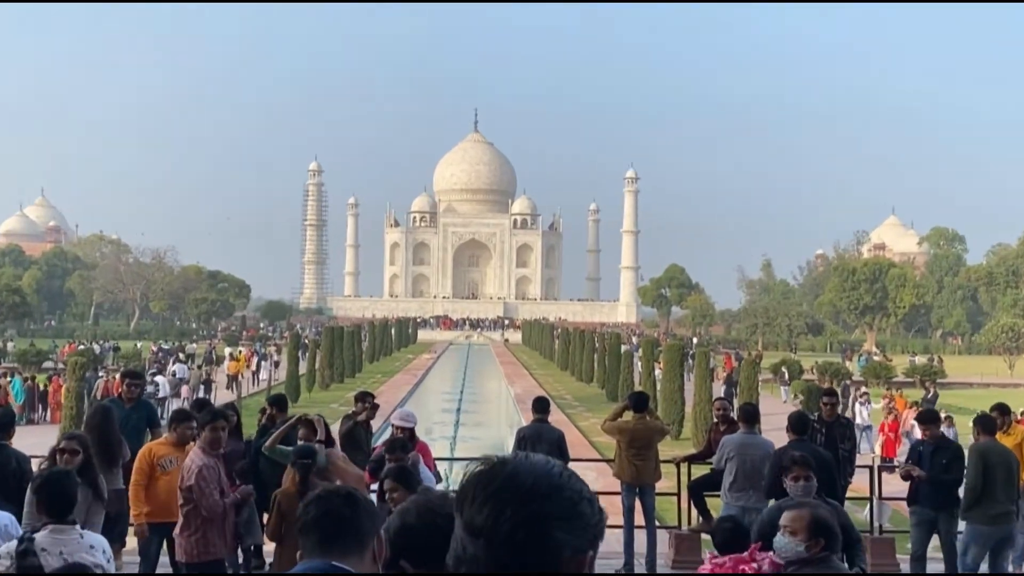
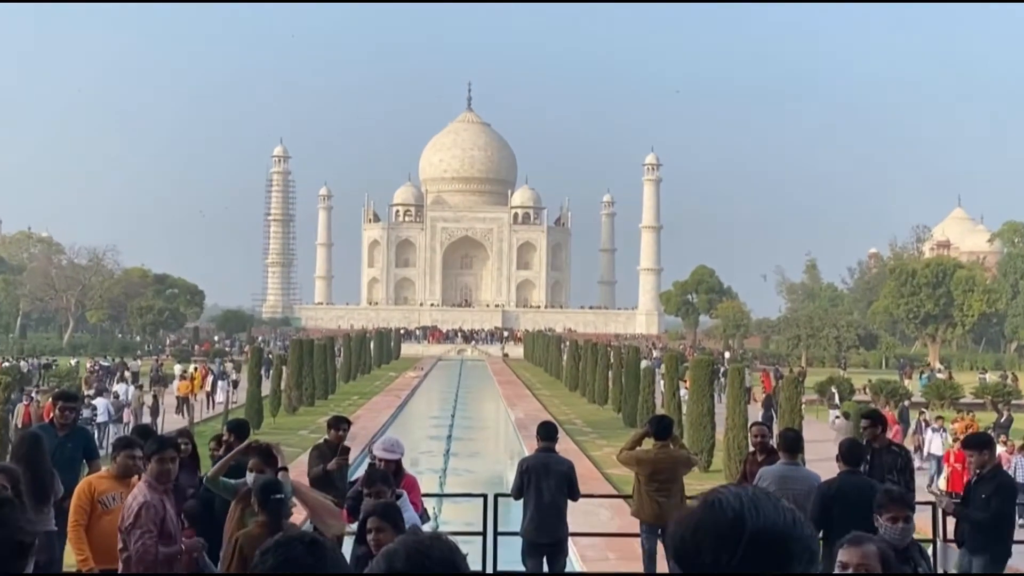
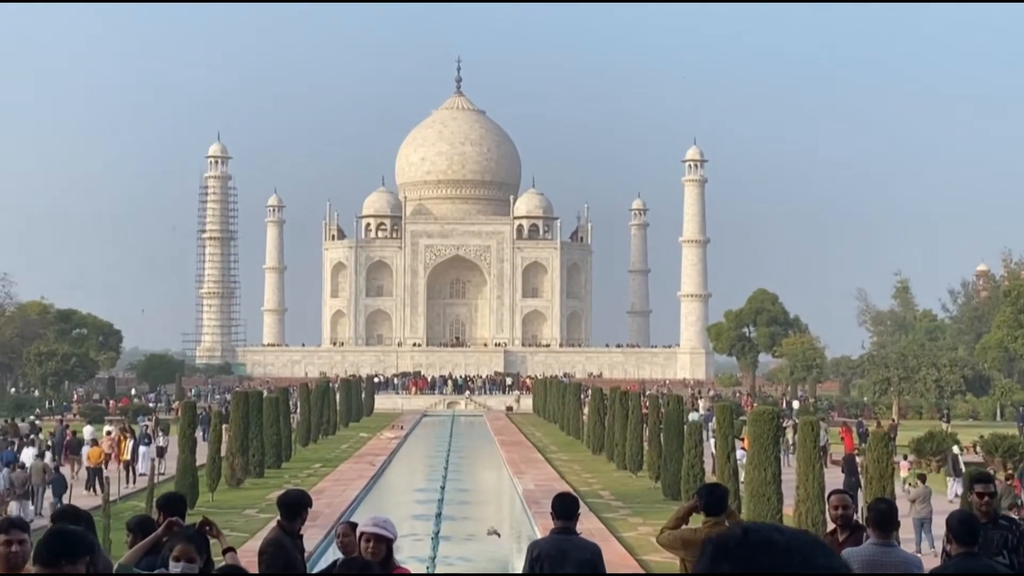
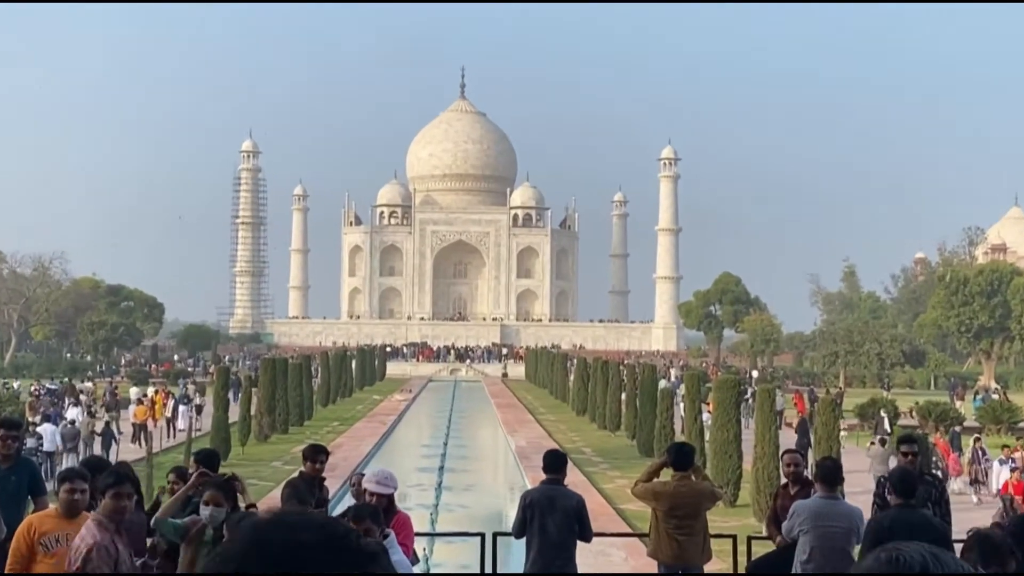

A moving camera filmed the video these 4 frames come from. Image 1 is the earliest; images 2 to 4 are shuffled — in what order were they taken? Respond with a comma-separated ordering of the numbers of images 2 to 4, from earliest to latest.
2, 4, 3
